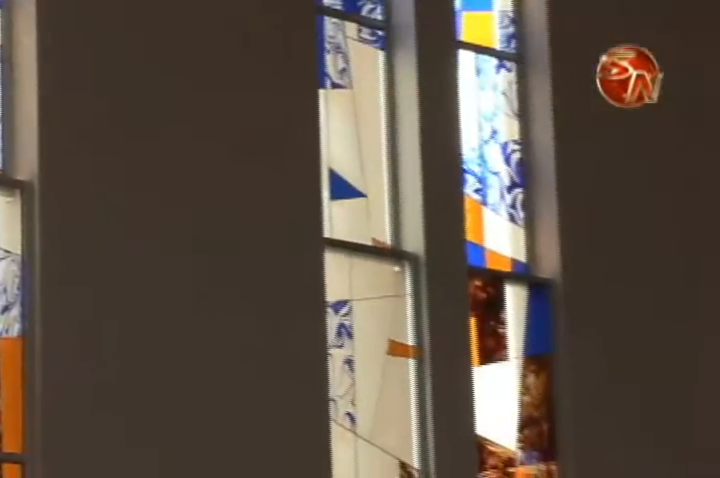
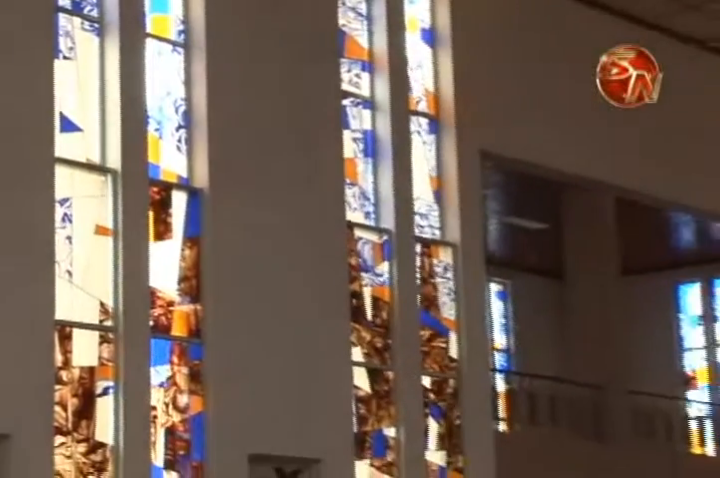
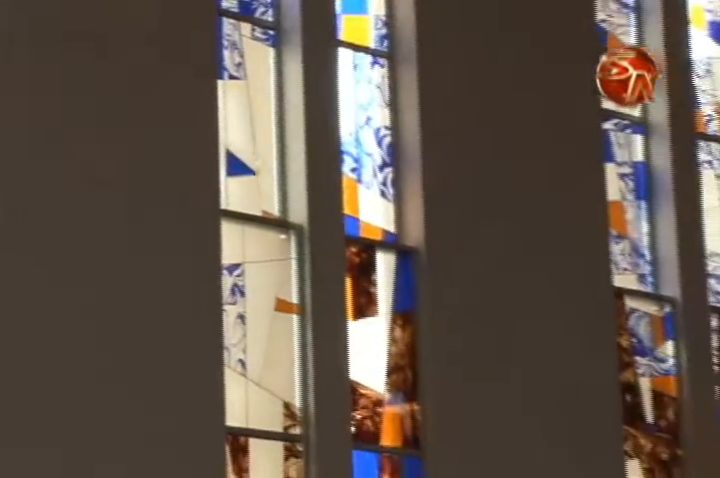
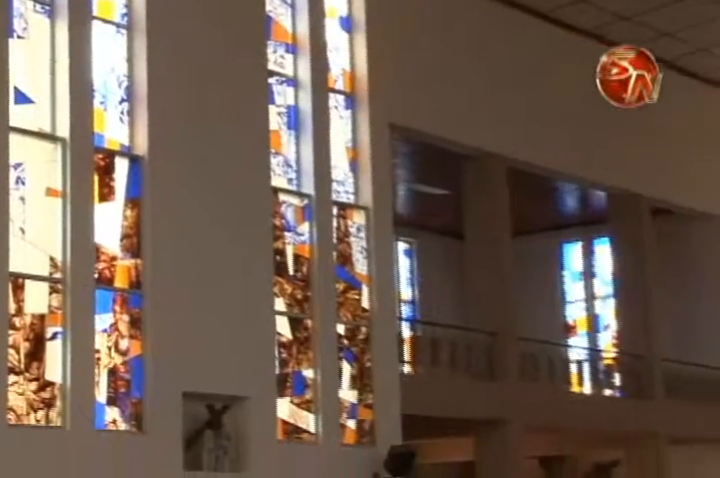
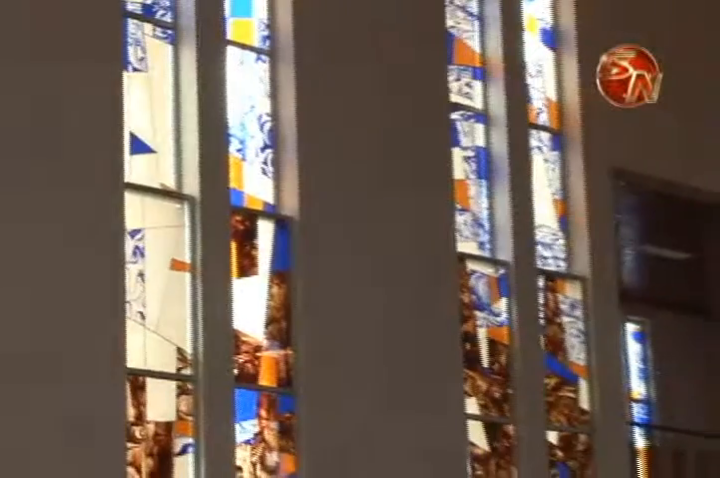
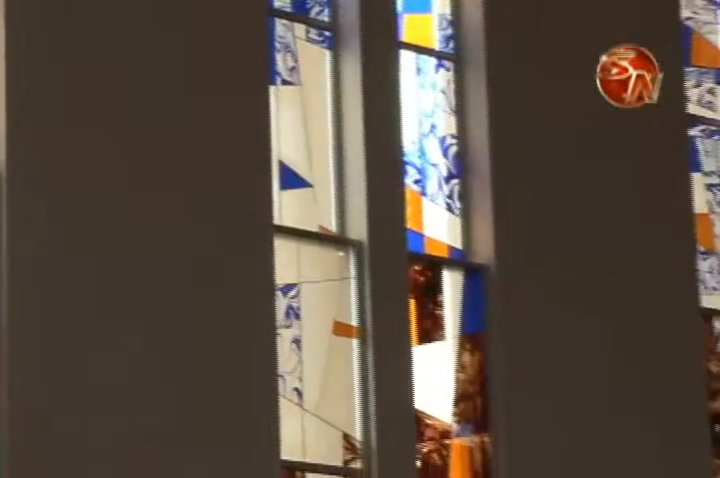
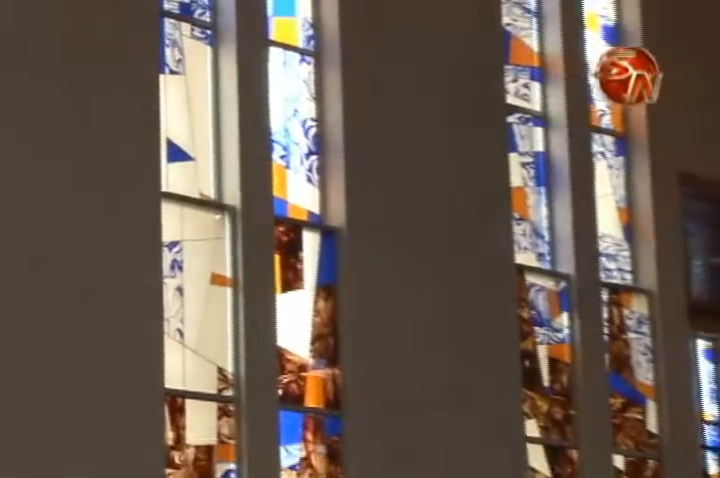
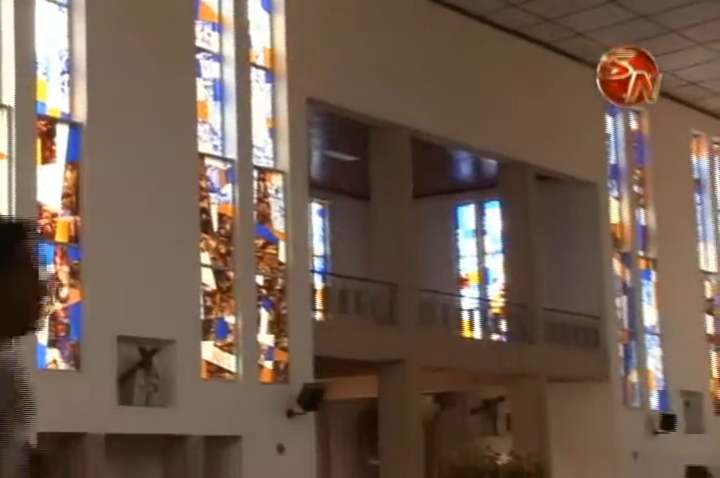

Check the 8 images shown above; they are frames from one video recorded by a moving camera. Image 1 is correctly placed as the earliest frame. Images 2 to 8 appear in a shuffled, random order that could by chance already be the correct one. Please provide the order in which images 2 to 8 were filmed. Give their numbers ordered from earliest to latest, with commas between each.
6, 3, 7, 5, 2, 4, 8
